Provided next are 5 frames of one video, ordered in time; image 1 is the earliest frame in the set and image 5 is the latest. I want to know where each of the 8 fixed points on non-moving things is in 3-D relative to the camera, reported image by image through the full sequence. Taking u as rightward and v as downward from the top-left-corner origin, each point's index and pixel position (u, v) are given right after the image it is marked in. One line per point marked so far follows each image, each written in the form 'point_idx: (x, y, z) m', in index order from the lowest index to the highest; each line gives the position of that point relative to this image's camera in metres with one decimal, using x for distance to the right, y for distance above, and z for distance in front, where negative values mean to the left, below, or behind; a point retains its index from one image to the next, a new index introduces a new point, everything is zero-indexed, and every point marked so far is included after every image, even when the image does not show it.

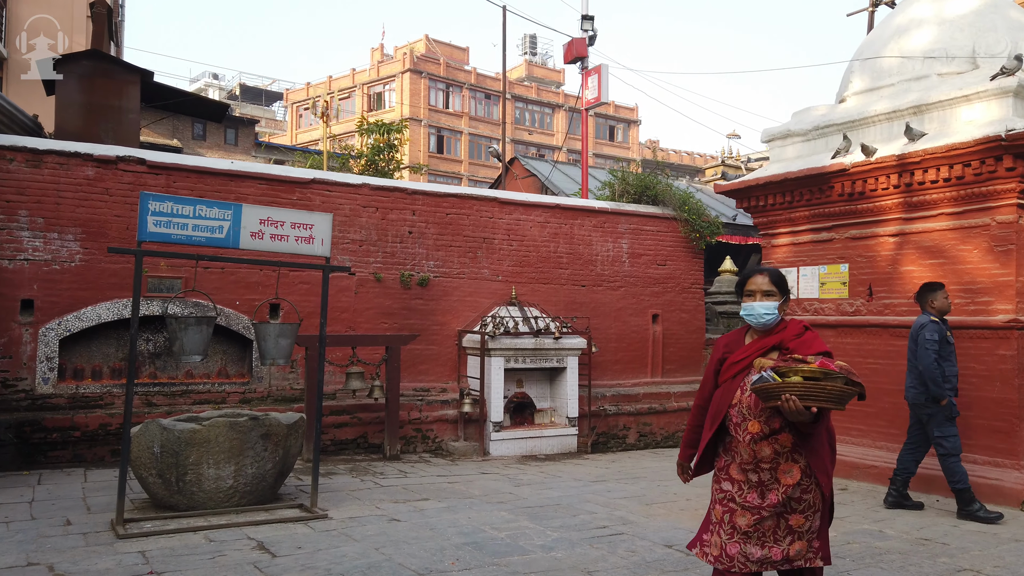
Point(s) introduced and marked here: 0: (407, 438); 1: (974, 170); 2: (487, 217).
0: (-1.4, -2.1, +9.9) m
1: (+4.4, +1.1, +6.8) m
2: (-0.4, +1.1, +11.4) m
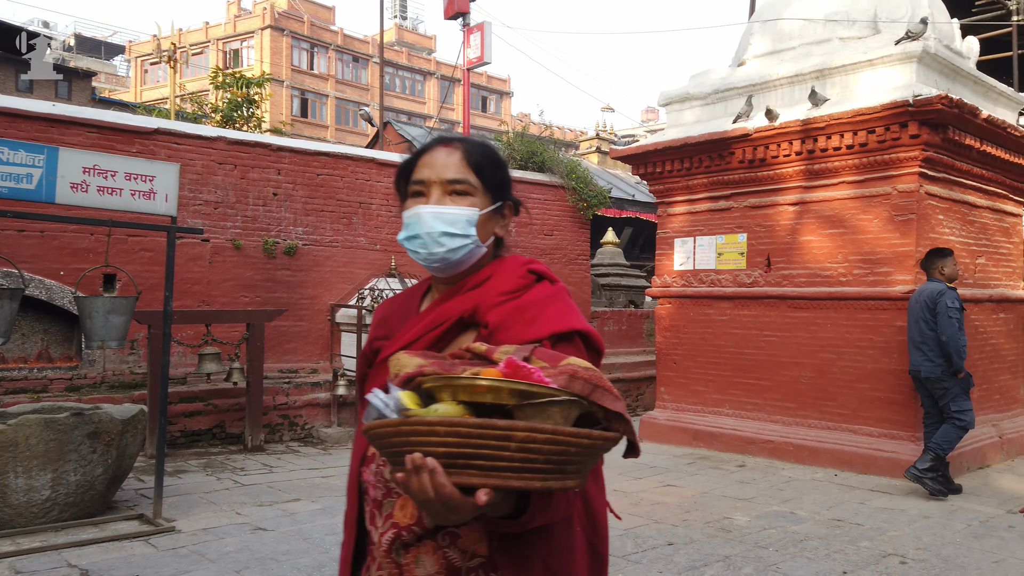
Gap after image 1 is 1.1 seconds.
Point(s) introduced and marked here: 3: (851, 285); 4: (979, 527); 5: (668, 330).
0: (-2.9, -1.7, +8.7) m
1: (+3.4, +1.4, +6.6) m
2: (-2.1, +1.6, +10.3) m
3: (+3.3, 0.0, +6.9) m
4: (+3.3, -1.7, +5.0) m
5: (+1.9, -0.5, +8.5) m
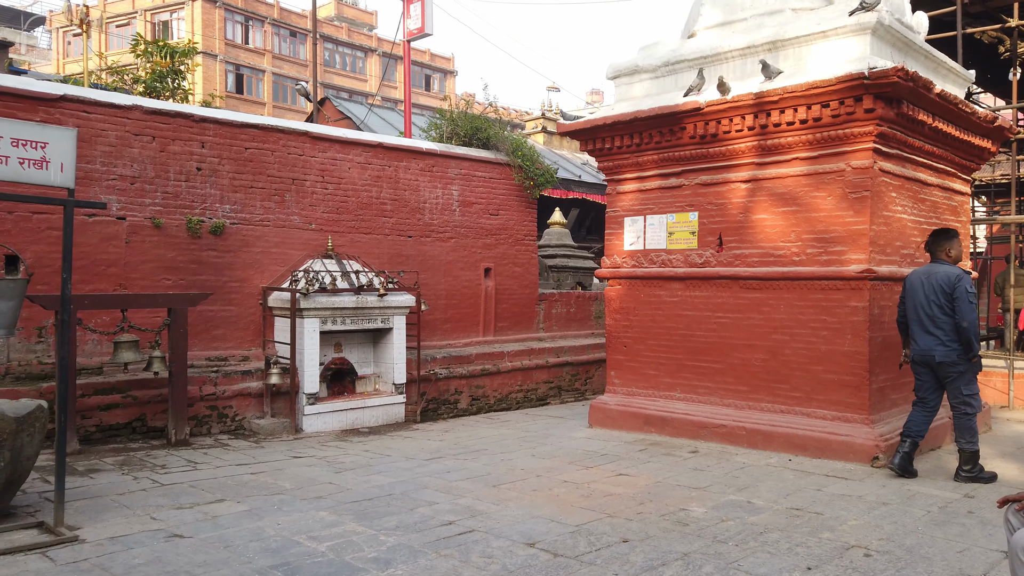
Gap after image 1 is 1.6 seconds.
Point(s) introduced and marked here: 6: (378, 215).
0: (-3.6, -1.5, +8.1) m
1: (+2.9, +1.6, +6.4) m
2: (-2.9, +1.8, +9.6) m
3: (+2.7, +0.2, +6.7) m
4: (+2.9, -1.5, +4.9) m
5: (+1.2, -0.3, +8.2) m
6: (-1.9, +1.1, +10.4) m
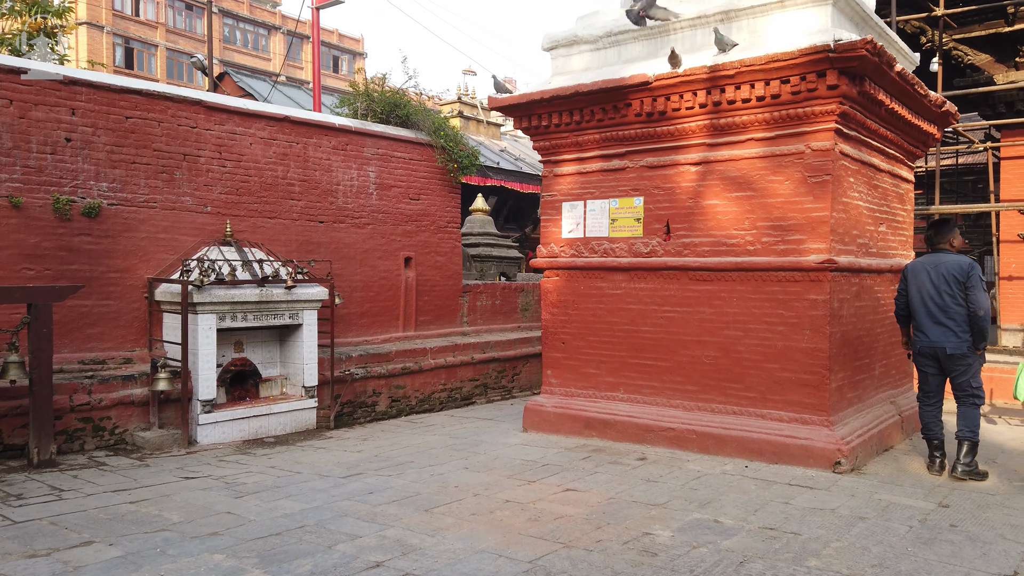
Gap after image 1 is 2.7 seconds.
0: (-4.3, -1.4, +6.9) m
1: (+2.3, +1.6, +5.9) m
2: (-3.8, +1.9, +8.4) m
3: (+2.2, +0.3, +6.3) m
4: (+2.5, -1.5, +4.5) m
5: (+0.5, -0.2, +7.5) m
6: (-2.9, +1.2, +9.3) m
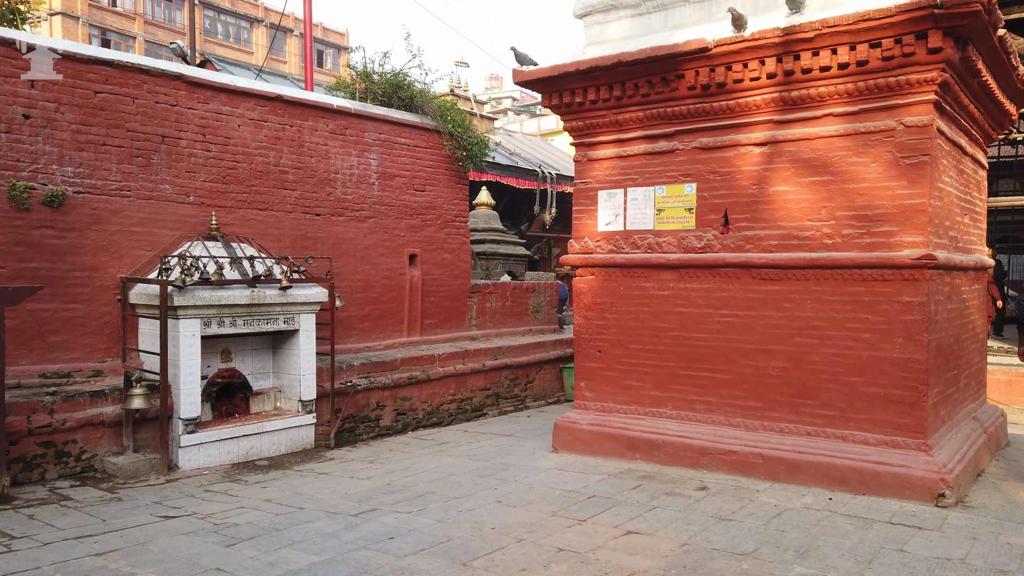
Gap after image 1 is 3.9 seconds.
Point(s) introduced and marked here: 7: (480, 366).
0: (-4.0, -1.4, +5.9) m
1: (+2.6, +1.6, +5.0) m
2: (-3.6, +1.9, +7.4) m
3: (+2.4, +0.3, +5.4) m
4: (+2.9, -1.5, +3.6) m
5: (+0.7, -0.2, +6.6) m
6: (-2.7, +1.2, +8.3) m
7: (-0.4, -1.0, +9.4) m
